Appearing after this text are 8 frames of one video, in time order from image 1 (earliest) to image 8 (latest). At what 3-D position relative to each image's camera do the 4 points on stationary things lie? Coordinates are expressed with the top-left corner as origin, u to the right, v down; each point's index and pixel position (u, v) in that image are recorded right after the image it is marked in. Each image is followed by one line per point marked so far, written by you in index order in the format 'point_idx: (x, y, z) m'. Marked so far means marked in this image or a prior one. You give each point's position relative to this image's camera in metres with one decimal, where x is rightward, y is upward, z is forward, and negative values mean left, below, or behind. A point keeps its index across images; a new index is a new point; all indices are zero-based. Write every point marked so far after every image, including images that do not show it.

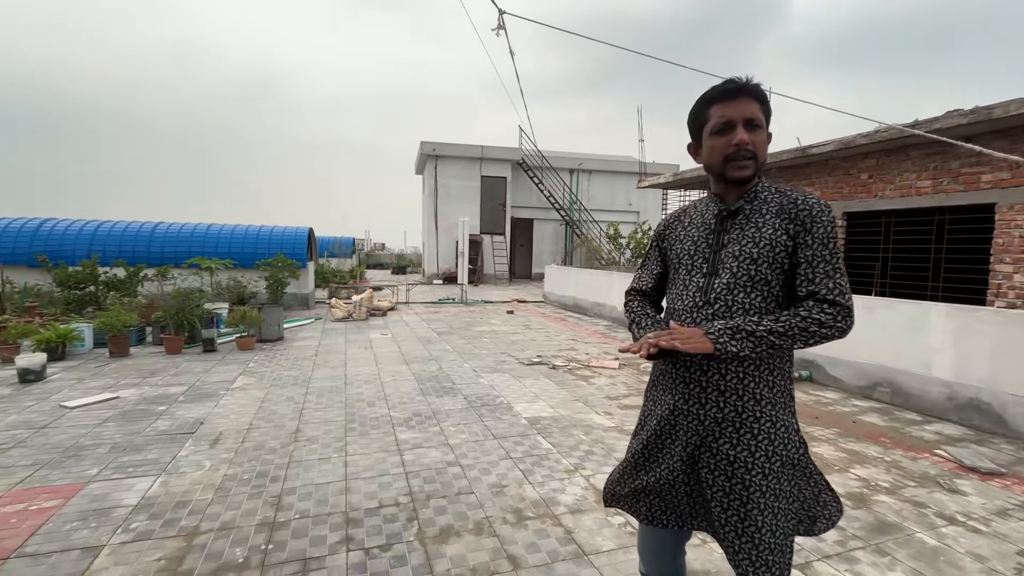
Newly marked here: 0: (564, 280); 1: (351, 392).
0: (+1.4, +0.2, +12.5) m
1: (-1.7, -1.1, +4.9) m
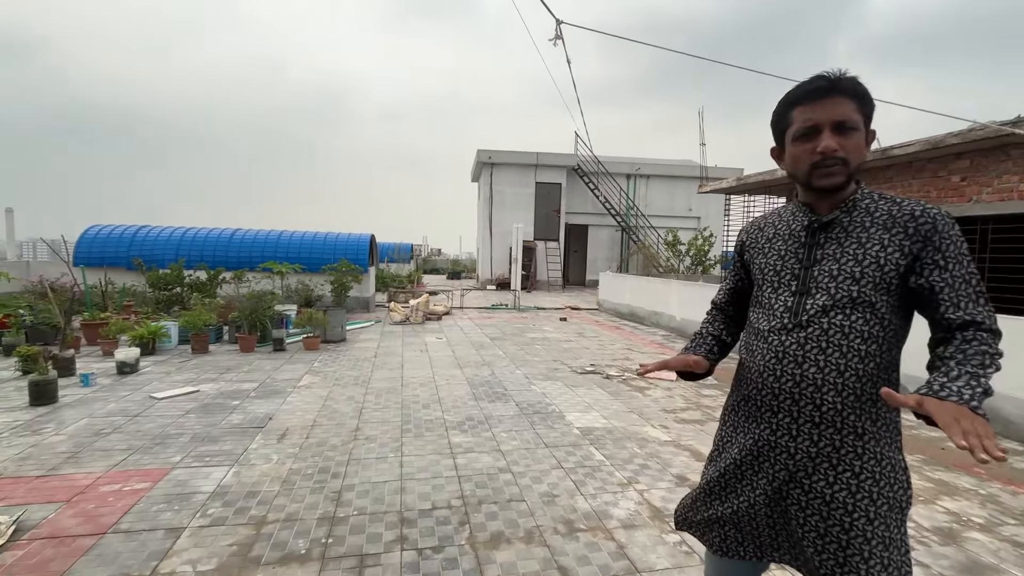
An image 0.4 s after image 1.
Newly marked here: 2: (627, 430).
0: (+2.8, 0.0, +12.3) m
1: (-1.1, -1.1, +5.1) m
2: (+1.0, -1.3, +4.2) m
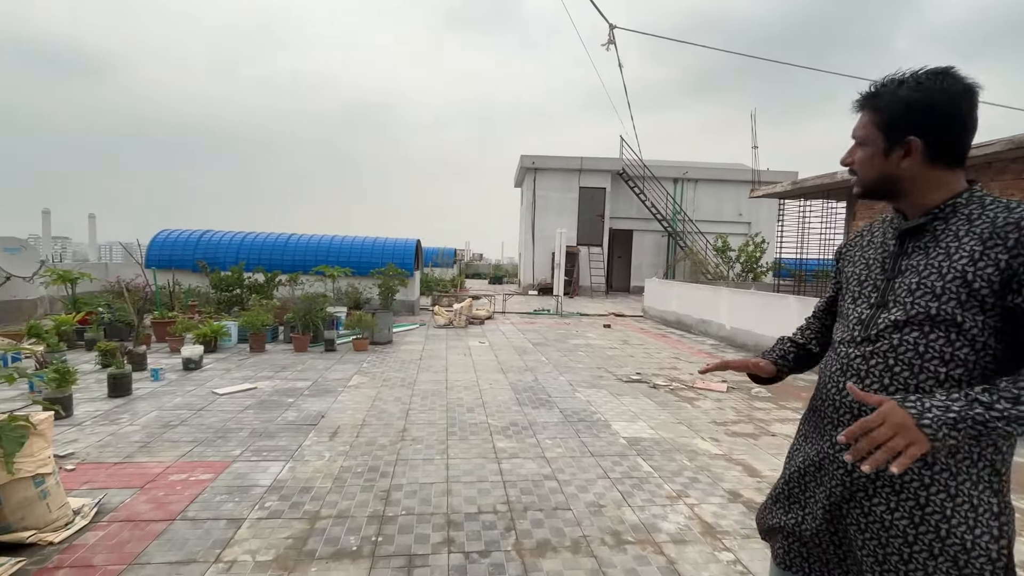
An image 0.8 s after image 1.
0: (+3.9, -0.2, +12.0) m
1: (-0.6, -1.2, +5.2) m
2: (+1.4, -1.3, +4.1) m
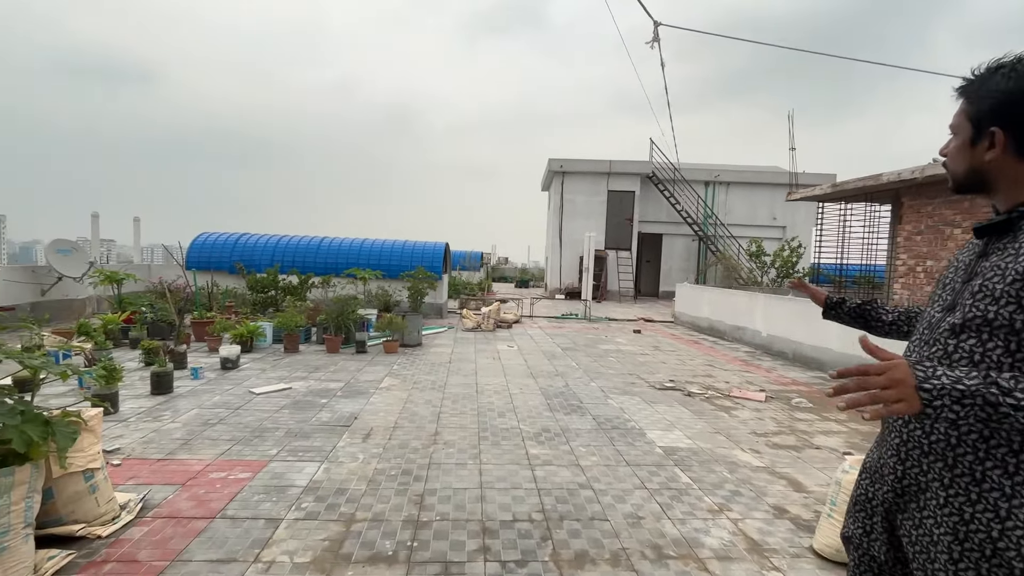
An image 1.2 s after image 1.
0: (+4.6, -0.3, +11.7) m
1: (-0.3, -1.2, +5.1) m
2: (+1.7, -1.4, +4.0) m
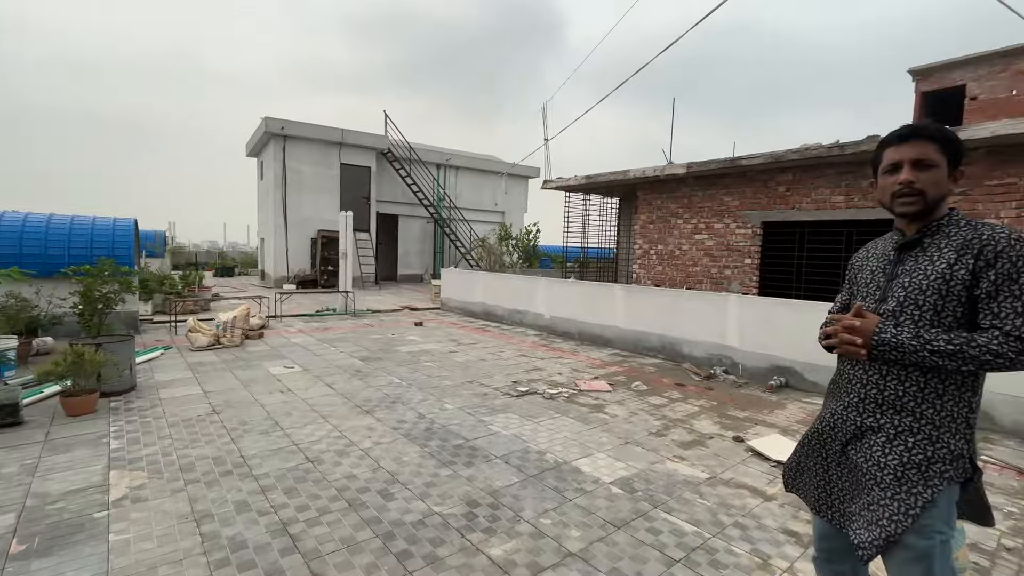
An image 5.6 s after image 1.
0: (-1.0, +0.1, +11.4) m
1: (-1.2, -1.3, +3.3) m
2: (+1.1, -1.4, +3.5) m
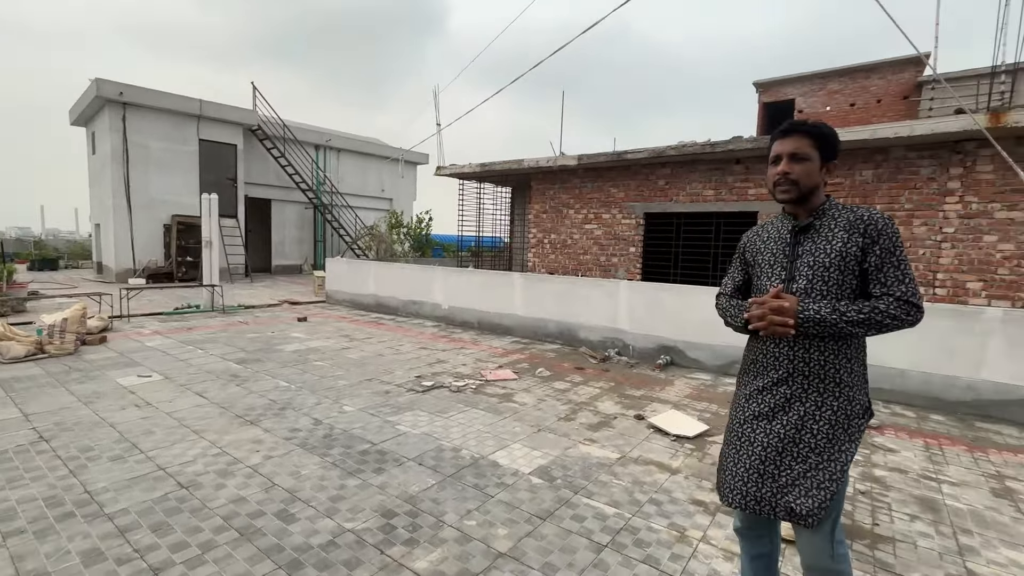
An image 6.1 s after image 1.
0: (-3.5, +0.3, +10.7) m
1: (-1.7, -1.3, +2.8) m
2: (+0.5, -1.3, +3.5) m
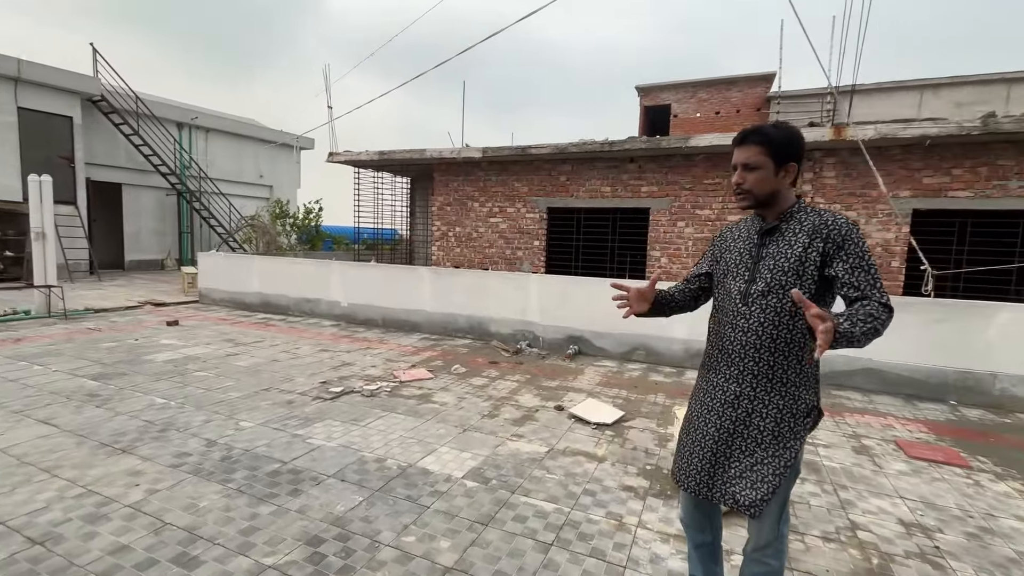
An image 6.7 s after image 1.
0: (-5.5, +0.3, +9.6) m
1: (-2.0, -1.3, +2.3) m
2: (0.0, -1.2, +3.5) m
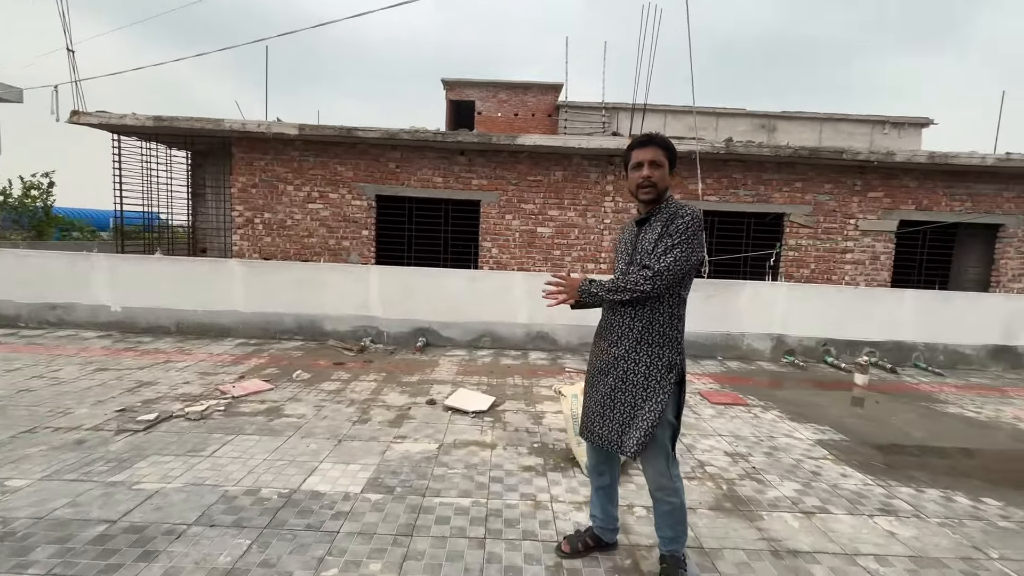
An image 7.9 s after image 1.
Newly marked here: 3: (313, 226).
0: (-8.3, +0.2, +6.6) m
1: (-2.1, -1.3, +1.4) m
2: (-0.8, -1.2, +3.3) m
3: (-3.6, +1.1, +8.7) m
